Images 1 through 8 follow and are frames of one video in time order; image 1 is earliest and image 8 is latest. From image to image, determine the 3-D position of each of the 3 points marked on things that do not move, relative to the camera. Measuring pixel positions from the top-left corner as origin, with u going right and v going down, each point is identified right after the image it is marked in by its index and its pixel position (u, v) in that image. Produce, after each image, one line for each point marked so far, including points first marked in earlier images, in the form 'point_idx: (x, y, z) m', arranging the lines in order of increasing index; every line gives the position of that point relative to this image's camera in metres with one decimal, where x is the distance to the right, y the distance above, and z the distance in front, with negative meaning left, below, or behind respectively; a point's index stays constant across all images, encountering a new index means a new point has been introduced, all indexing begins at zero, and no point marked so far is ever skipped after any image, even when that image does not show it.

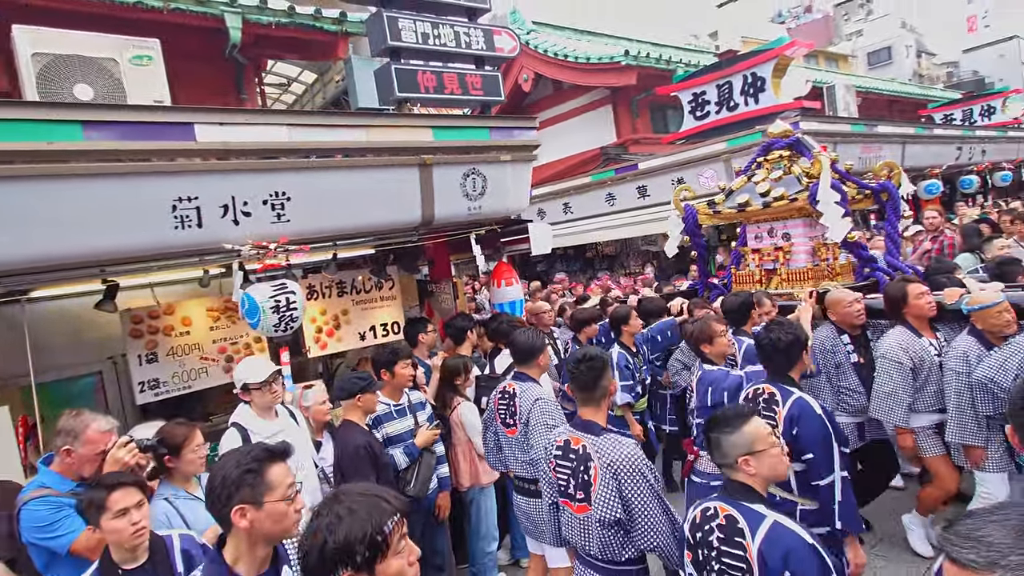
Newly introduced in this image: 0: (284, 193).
0: (-1.7, +0.7, +4.7) m
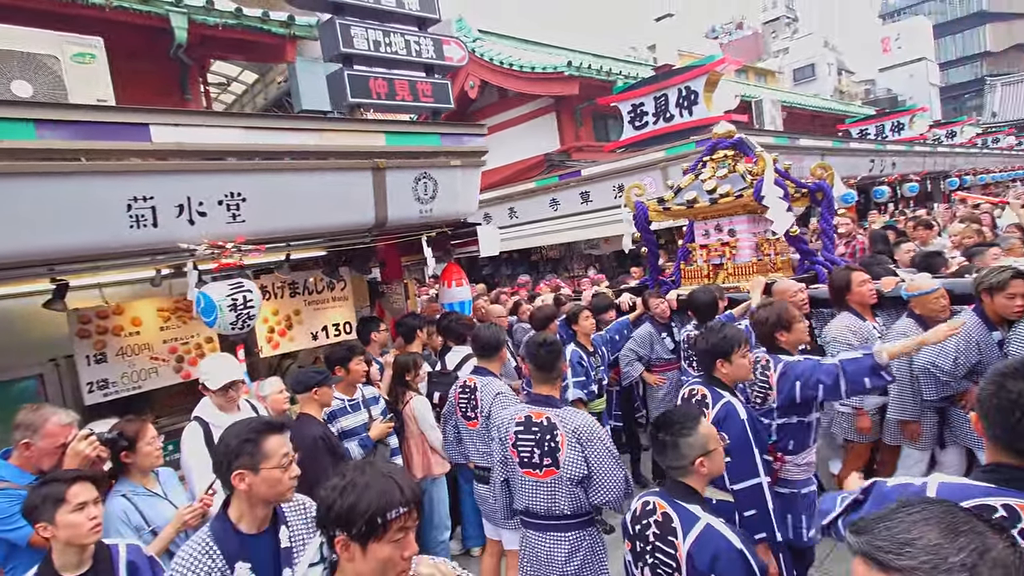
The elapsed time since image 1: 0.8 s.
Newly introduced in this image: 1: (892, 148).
0: (-2.1, +0.7, +4.7) m
1: (+11.1, +4.1, +18.1) m
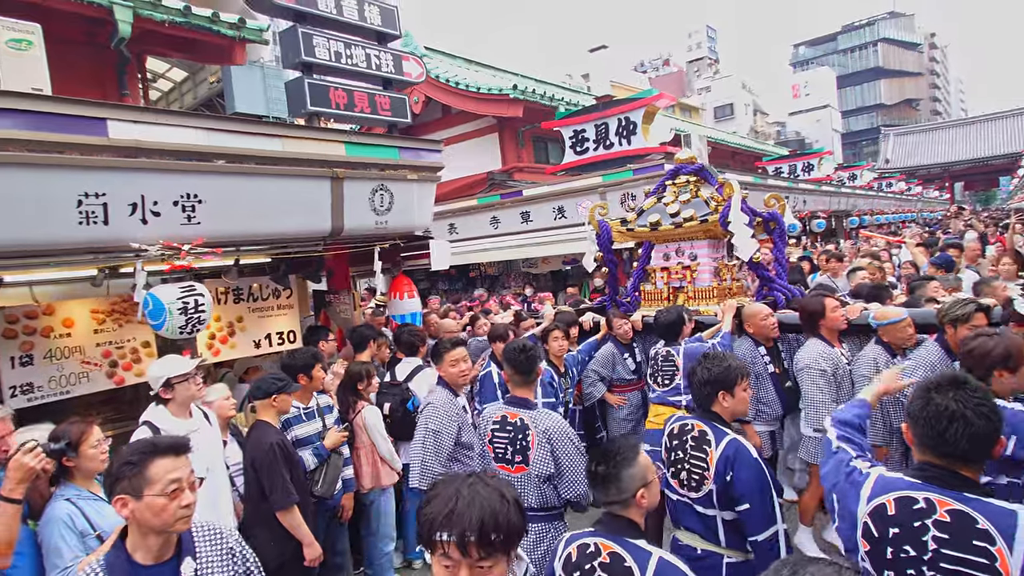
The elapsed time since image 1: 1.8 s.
0: (-2.4, +0.7, +4.6) m
1: (+9.2, +3.2, +19.5) m
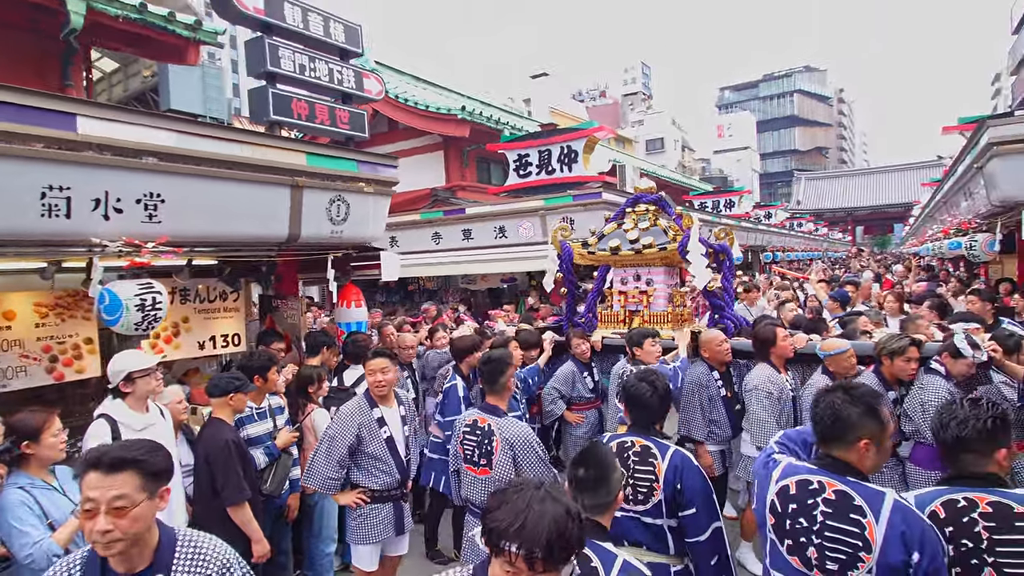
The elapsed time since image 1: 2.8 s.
0: (-2.7, +0.7, +4.7) m
1: (+7.2, +2.3, +20.9) m
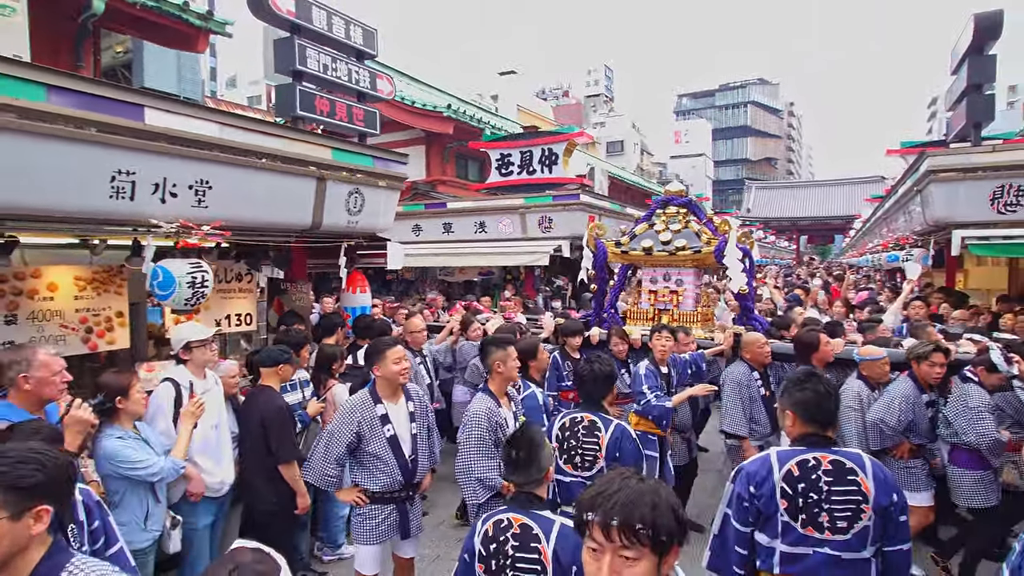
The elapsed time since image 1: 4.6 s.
0: (-2.5, +0.9, +5.1) m
1: (+6.2, +2.2, +22.0) m
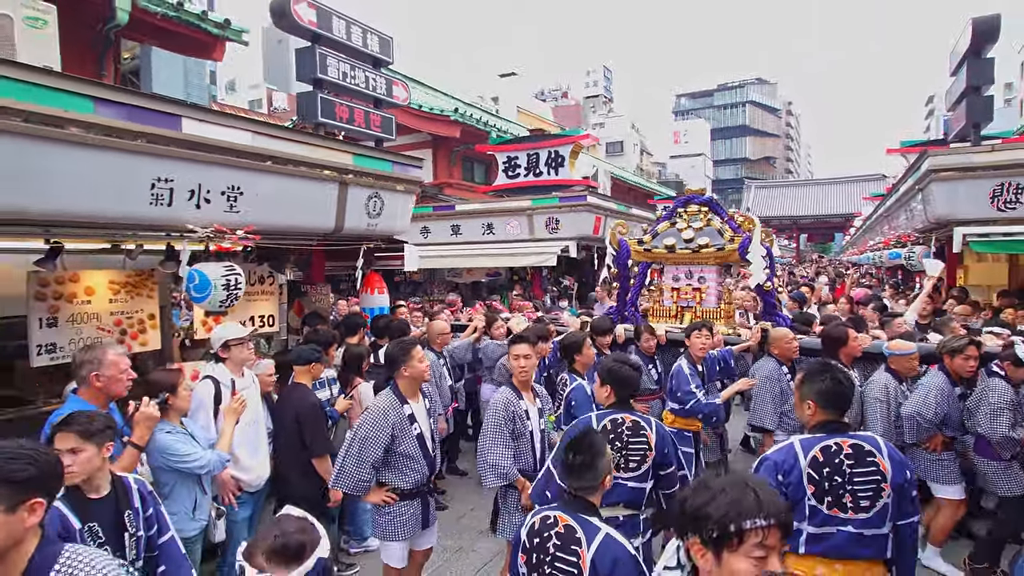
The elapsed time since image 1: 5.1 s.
0: (-2.4, +0.9, +5.3) m
1: (+6.3, +2.2, +22.2) m
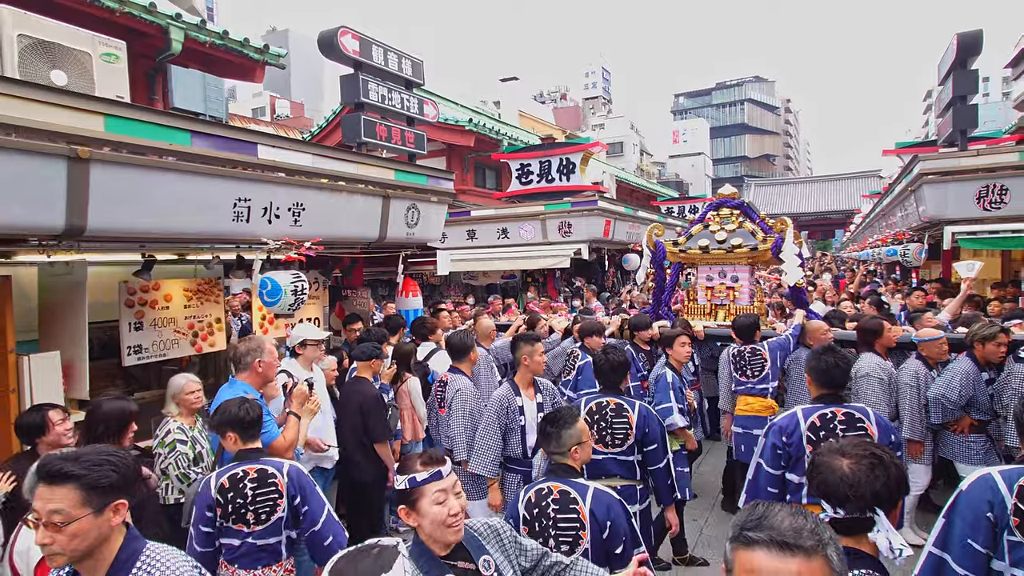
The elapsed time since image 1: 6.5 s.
0: (-2.1, +0.8, +6.0) m
1: (+6.6, +2.3, +22.9) m
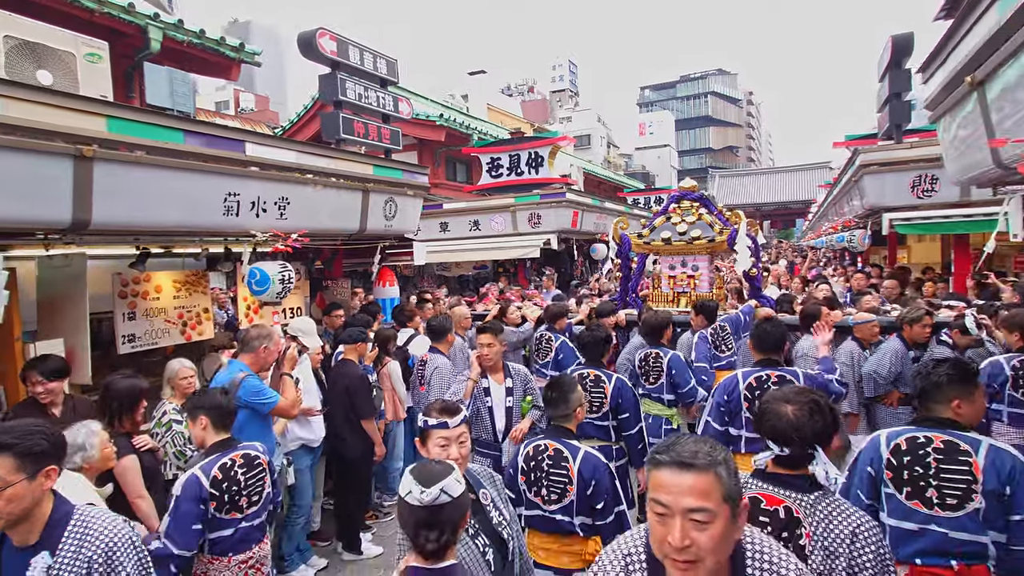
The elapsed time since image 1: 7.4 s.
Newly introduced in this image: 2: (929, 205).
0: (-2.3, +0.9, +6.3) m
1: (+5.5, +2.7, +23.6) m
2: (+6.6, +1.3, +9.8) m
